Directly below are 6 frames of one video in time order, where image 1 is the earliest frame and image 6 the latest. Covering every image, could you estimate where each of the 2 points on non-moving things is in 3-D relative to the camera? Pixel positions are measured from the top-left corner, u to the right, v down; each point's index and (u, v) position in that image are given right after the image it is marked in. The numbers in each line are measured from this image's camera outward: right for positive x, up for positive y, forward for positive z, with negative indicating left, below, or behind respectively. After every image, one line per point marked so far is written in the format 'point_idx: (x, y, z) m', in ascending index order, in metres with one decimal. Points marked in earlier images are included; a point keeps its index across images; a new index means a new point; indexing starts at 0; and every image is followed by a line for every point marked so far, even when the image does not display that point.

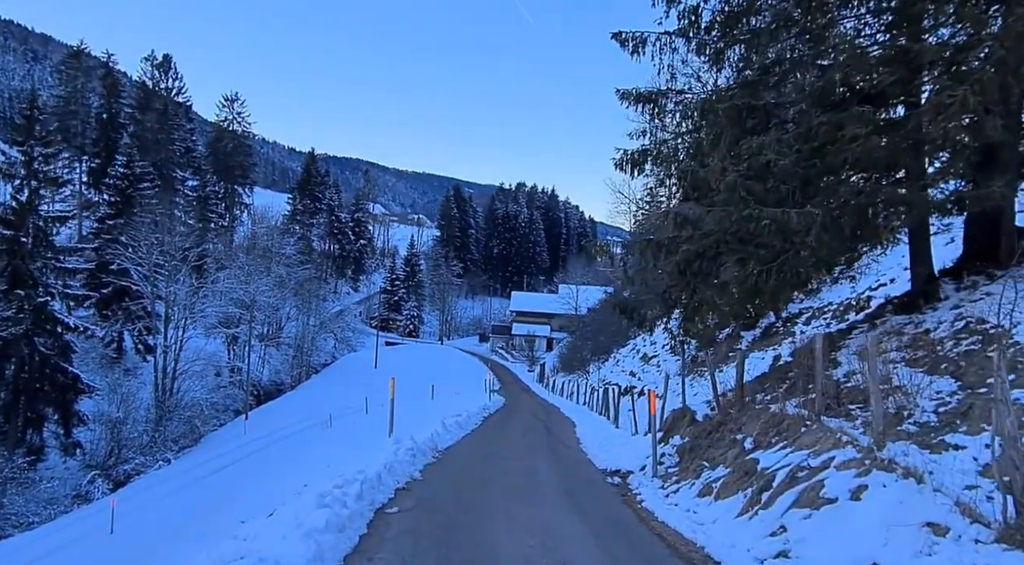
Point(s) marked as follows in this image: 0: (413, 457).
0: (-1.5, -2.8, +12.5) m
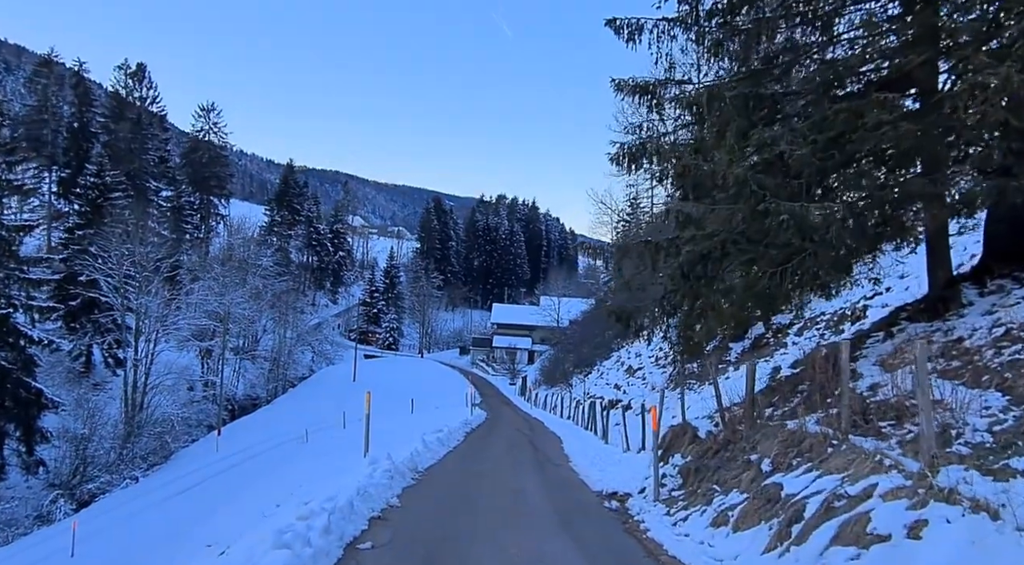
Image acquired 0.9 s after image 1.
0: (-1.7, -2.9, +11.6) m
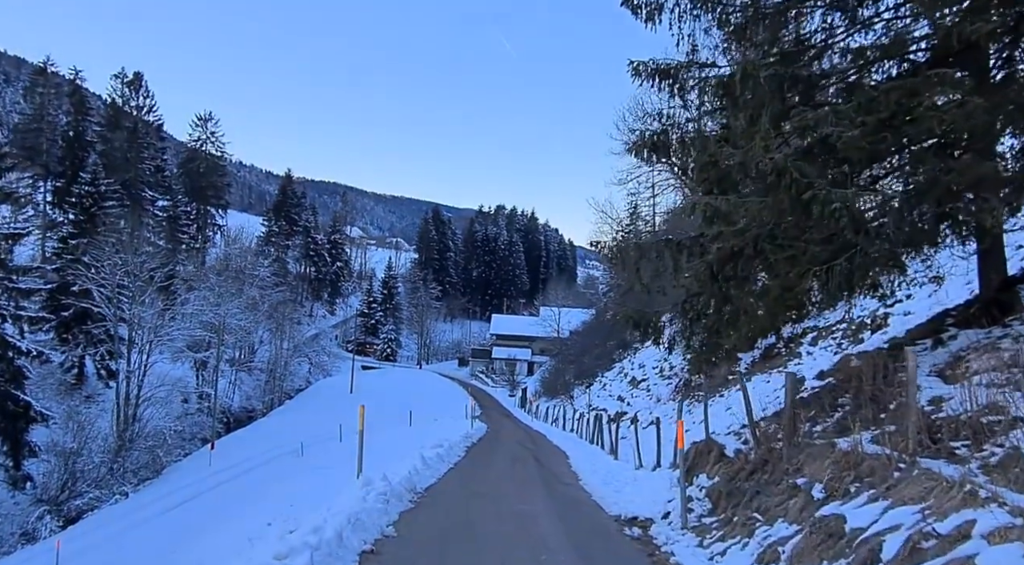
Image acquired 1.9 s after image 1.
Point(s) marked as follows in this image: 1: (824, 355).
0: (-1.7, -2.9, +10.8) m
1: (+6.0, -1.4, +15.5) m
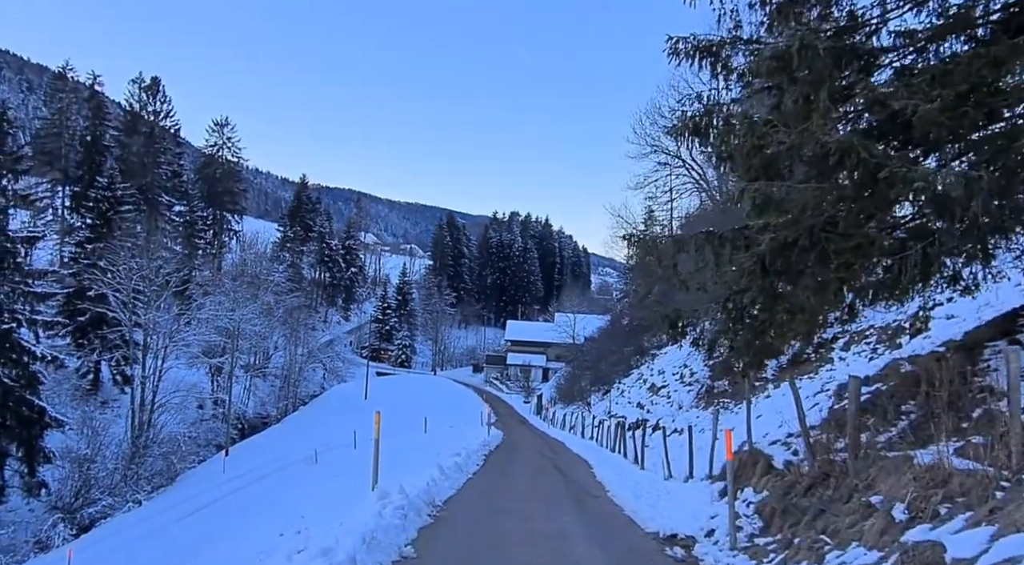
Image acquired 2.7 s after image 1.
0: (-1.4, -2.9, +10.2) m
1: (+6.4, -1.4, +14.8) m
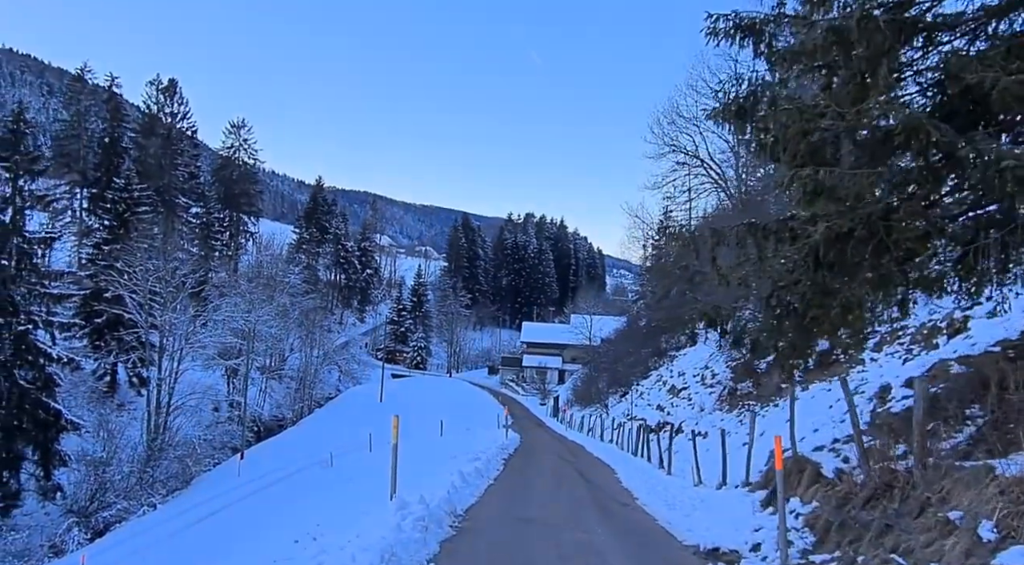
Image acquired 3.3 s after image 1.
0: (-1.1, -2.9, +9.7) m
1: (+6.7, -1.4, +14.2) m
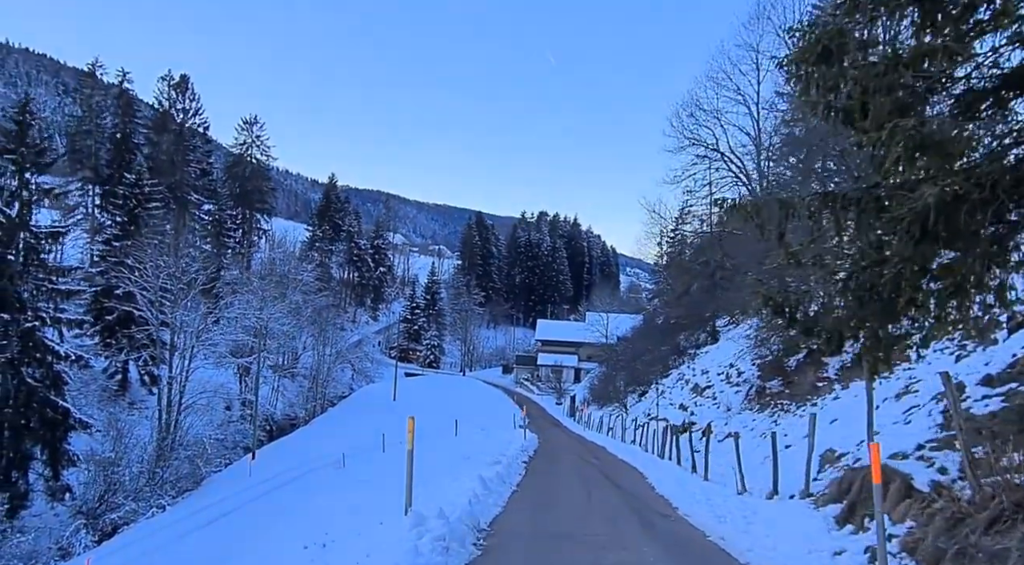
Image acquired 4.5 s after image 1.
0: (-0.8, -2.7, +8.7) m
1: (+7.1, -1.2, +13.1) m
